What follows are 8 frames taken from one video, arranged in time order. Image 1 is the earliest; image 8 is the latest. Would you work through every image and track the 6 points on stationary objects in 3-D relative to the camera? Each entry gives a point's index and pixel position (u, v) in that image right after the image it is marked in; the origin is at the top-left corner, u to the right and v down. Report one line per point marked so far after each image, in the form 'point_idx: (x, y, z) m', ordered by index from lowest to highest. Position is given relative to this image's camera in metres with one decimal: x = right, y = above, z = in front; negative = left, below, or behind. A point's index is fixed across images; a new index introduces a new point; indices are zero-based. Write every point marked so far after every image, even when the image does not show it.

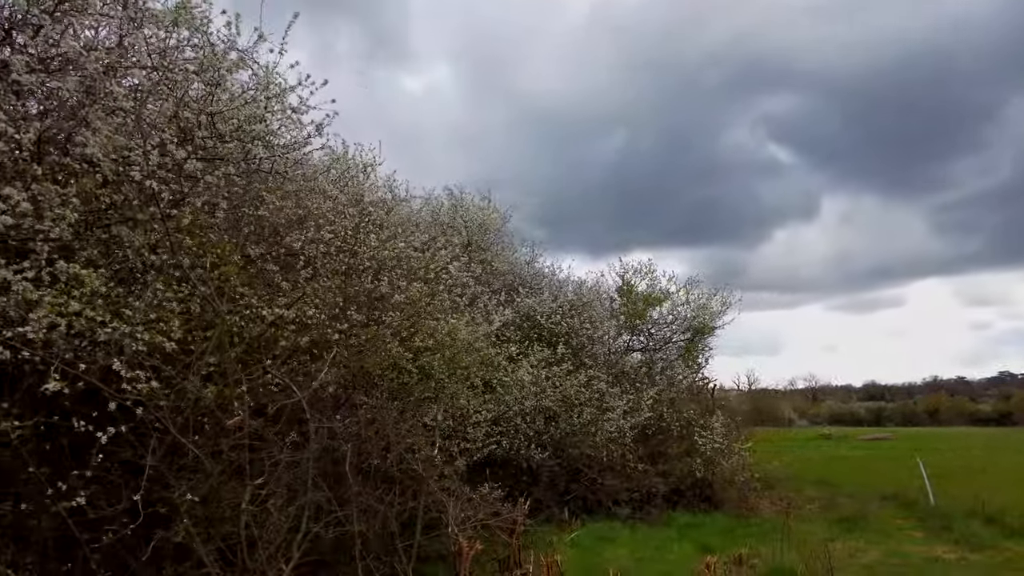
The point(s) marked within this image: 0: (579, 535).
0: (+0.9, -3.7, +10.7) m
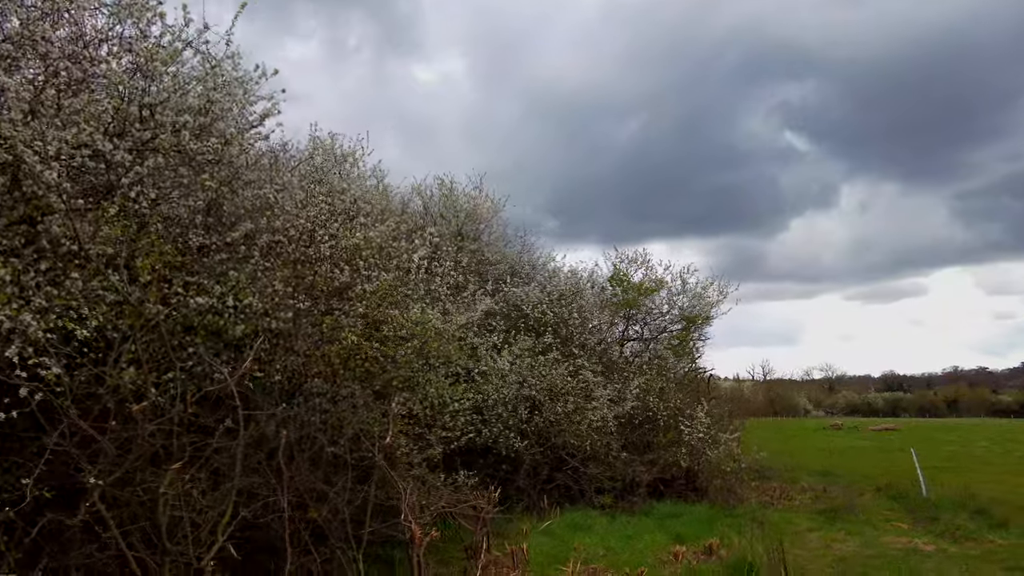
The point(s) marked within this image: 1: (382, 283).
0: (+0.6, -3.5, +10.7) m
1: (-1.7, +0.1, +9.4) m
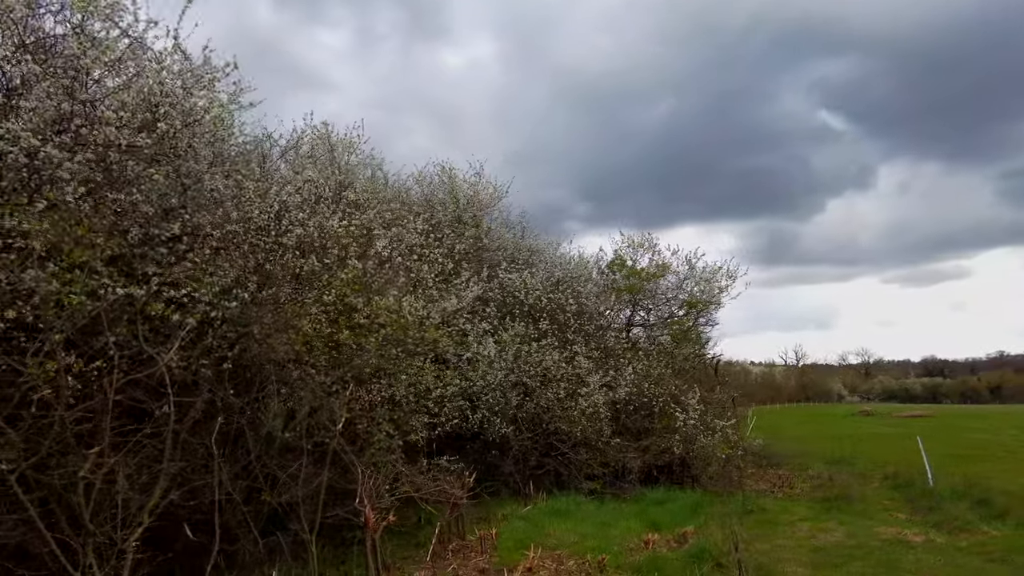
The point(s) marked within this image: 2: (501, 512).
0: (+0.3, -3.3, +10.8) m
1: (-2.1, +0.2, +9.5) m
2: (-0.2, -3.3, +10.5) m
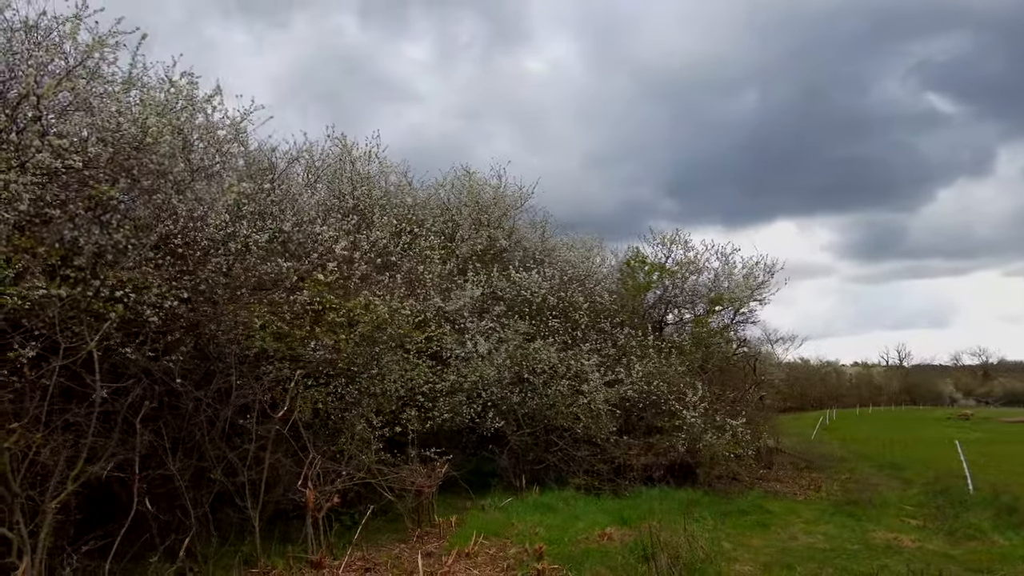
0: (0.0, -3.3, +11.1) m
1: (-2.5, +0.2, +10.2) m
2: (-0.5, -3.2, +10.9) m
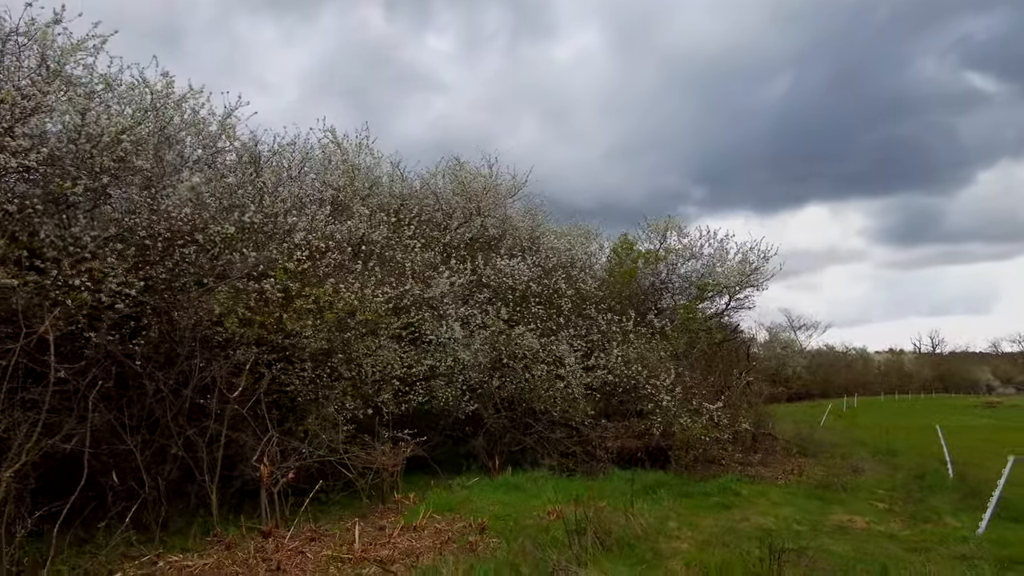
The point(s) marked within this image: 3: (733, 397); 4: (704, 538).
0: (-0.5, -3.1, +11.5) m
1: (-3.1, +0.4, +10.7) m
2: (-1.1, -3.0, +11.3) m
3: (+4.6, -2.3, +15.1) m
4: (+2.4, -3.1, +8.9) m
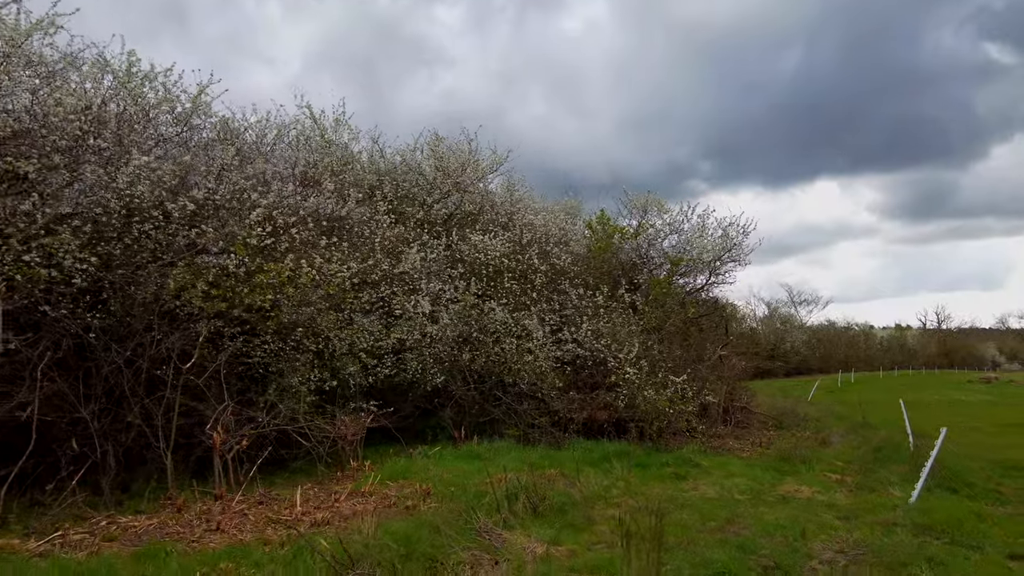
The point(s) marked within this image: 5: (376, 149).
0: (-1.1, -2.7, +11.8) m
1: (-3.8, +0.8, +11.0) m
2: (-1.7, -2.6, +11.7) m
3: (+4.1, -1.8, +15.3) m
4: (+1.7, -2.8, +9.2) m
5: (-3.0, +3.2, +16.6) m
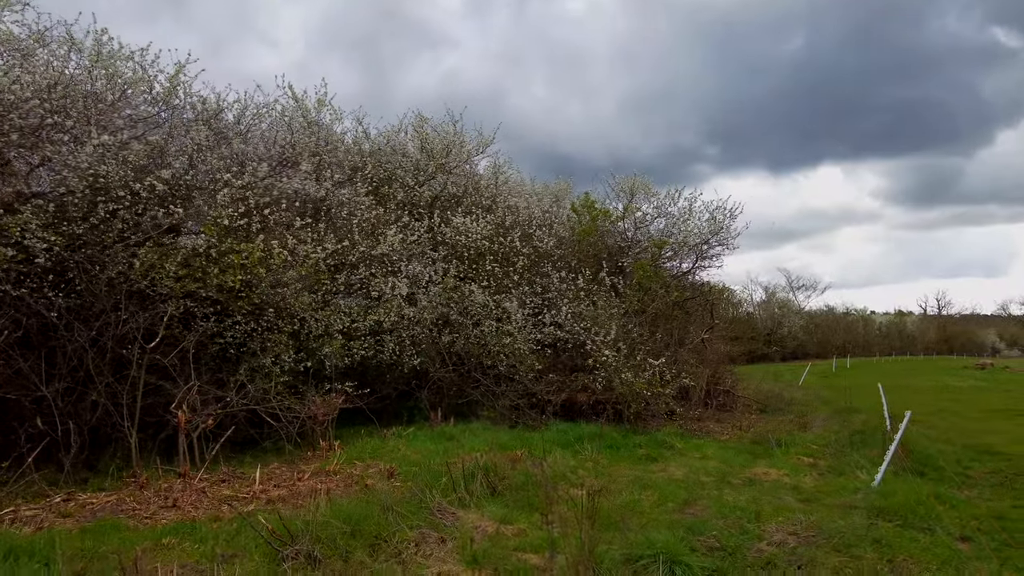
0: (-1.6, -2.4, +11.9) m
1: (-4.2, +1.1, +11.0) m
2: (-2.1, -2.3, +11.7) m
3: (+3.7, -1.4, +15.3) m
4: (+1.2, -2.5, +9.3) m
5: (-3.4, +3.6, +16.5) m
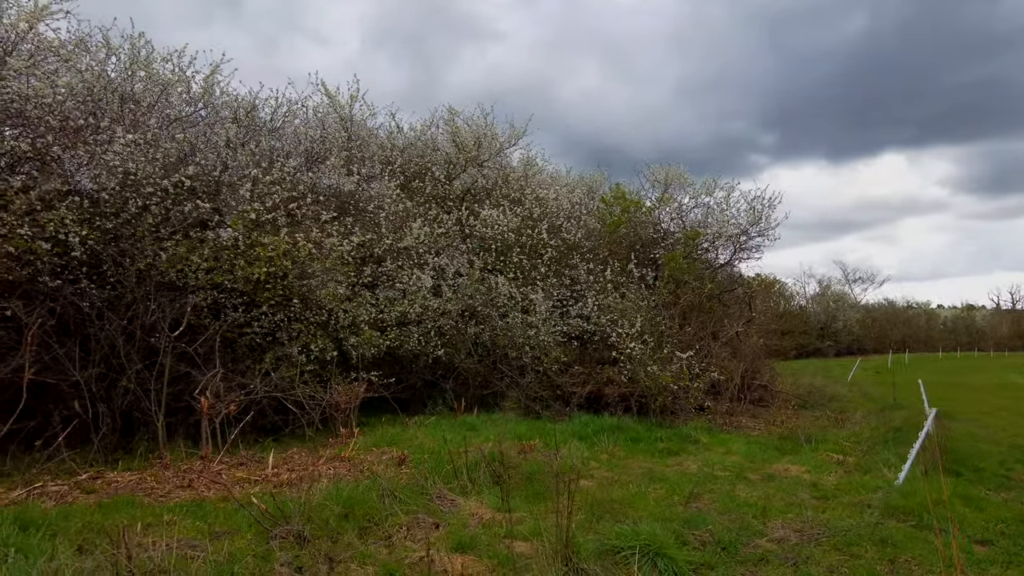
0: (-1.2, -2.2, +12.1) m
1: (-3.9, +1.2, +11.4) m
2: (-1.8, -2.2, +12.0) m
3: (+4.3, -1.2, +15.0) m
4: (+1.4, -2.4, +9.2) m
5: (-2.7, +3.8, +16.7) m
